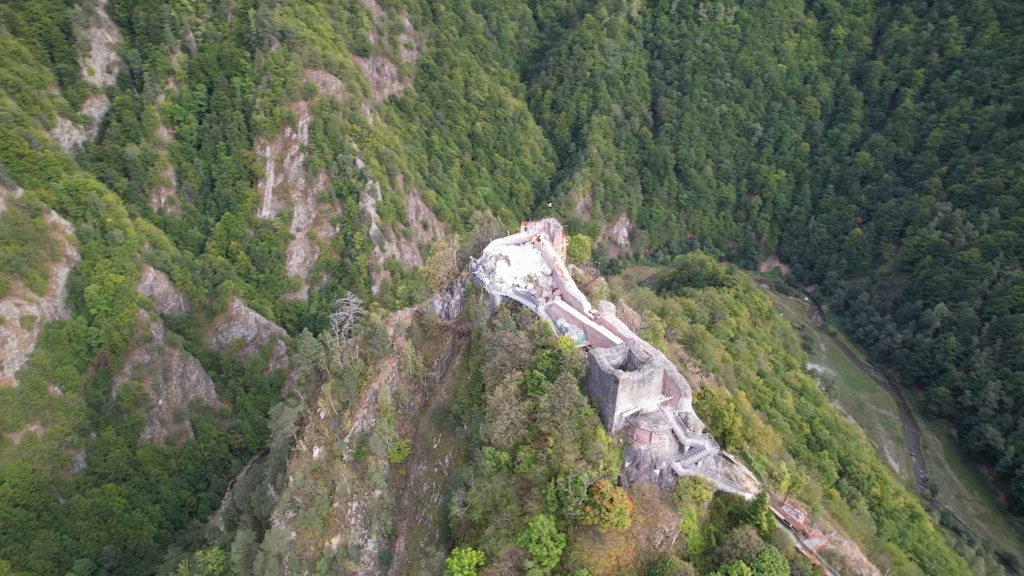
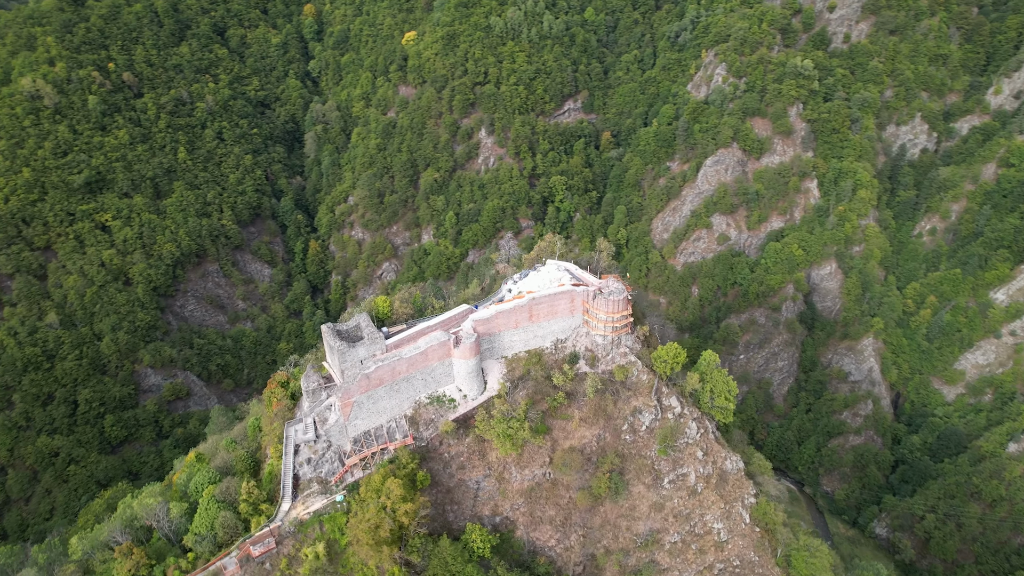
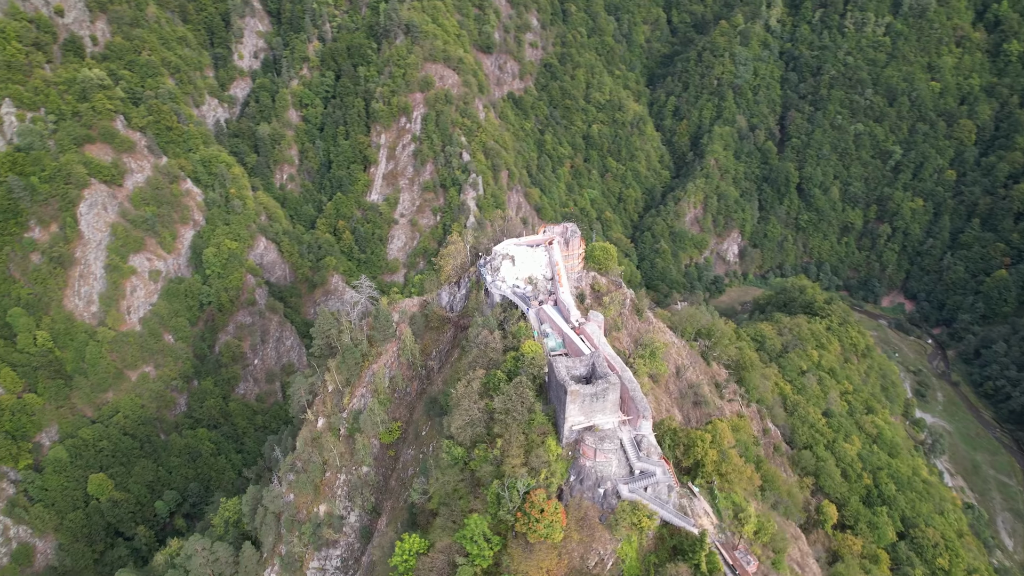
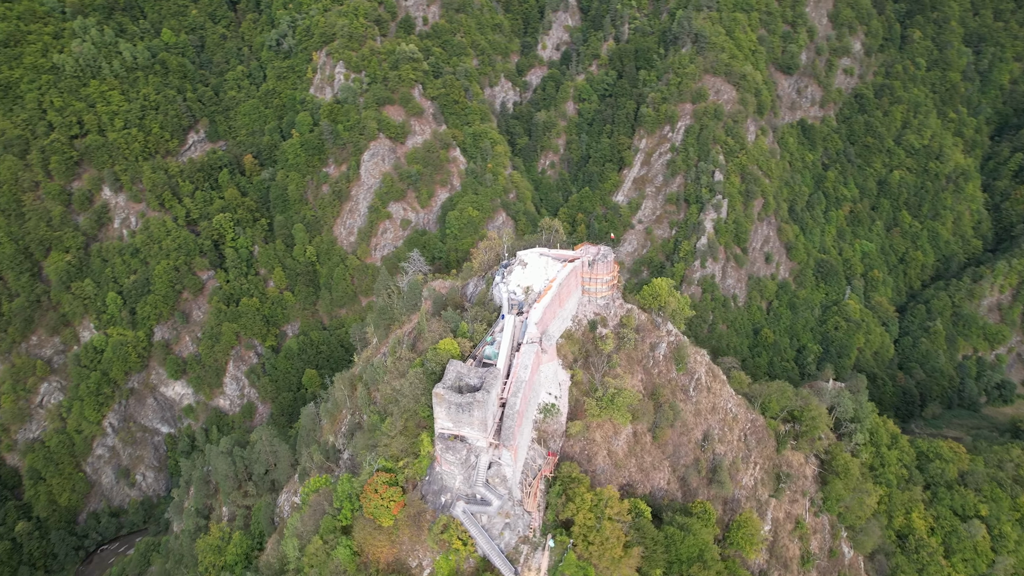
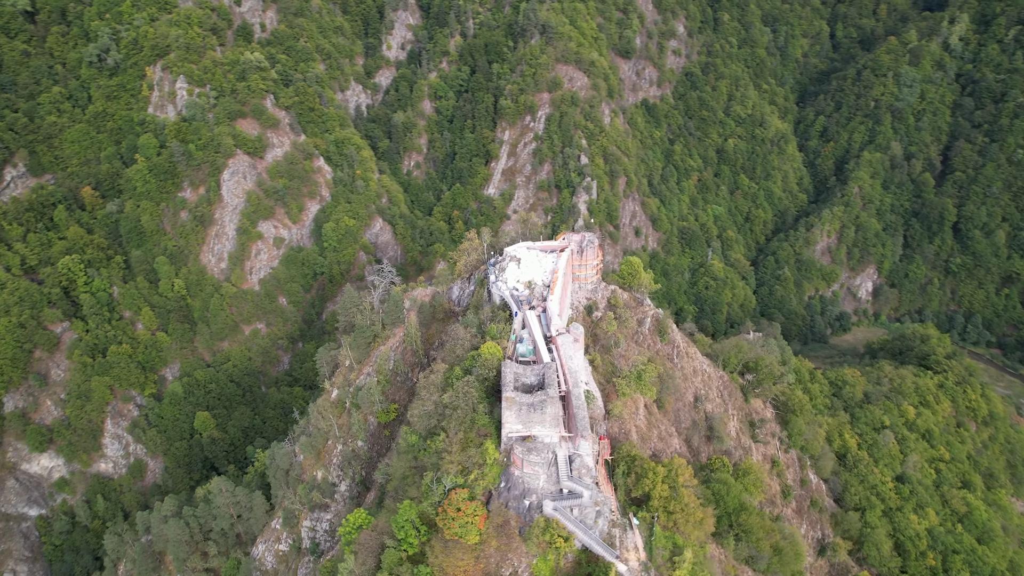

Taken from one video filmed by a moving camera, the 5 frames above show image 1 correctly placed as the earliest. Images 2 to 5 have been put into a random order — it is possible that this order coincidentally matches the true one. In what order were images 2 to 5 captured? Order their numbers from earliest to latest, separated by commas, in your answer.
3, 5, 4, 2
